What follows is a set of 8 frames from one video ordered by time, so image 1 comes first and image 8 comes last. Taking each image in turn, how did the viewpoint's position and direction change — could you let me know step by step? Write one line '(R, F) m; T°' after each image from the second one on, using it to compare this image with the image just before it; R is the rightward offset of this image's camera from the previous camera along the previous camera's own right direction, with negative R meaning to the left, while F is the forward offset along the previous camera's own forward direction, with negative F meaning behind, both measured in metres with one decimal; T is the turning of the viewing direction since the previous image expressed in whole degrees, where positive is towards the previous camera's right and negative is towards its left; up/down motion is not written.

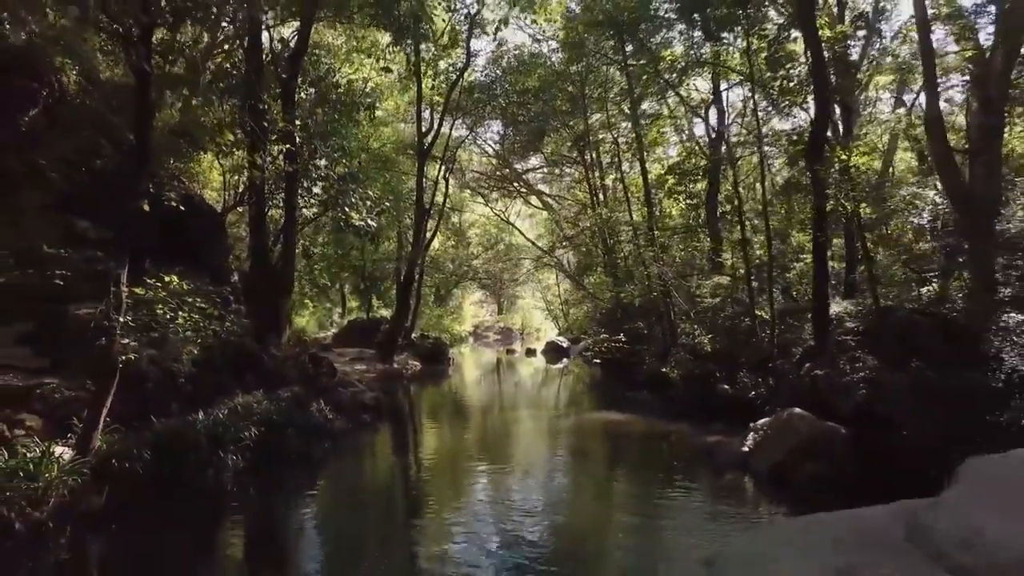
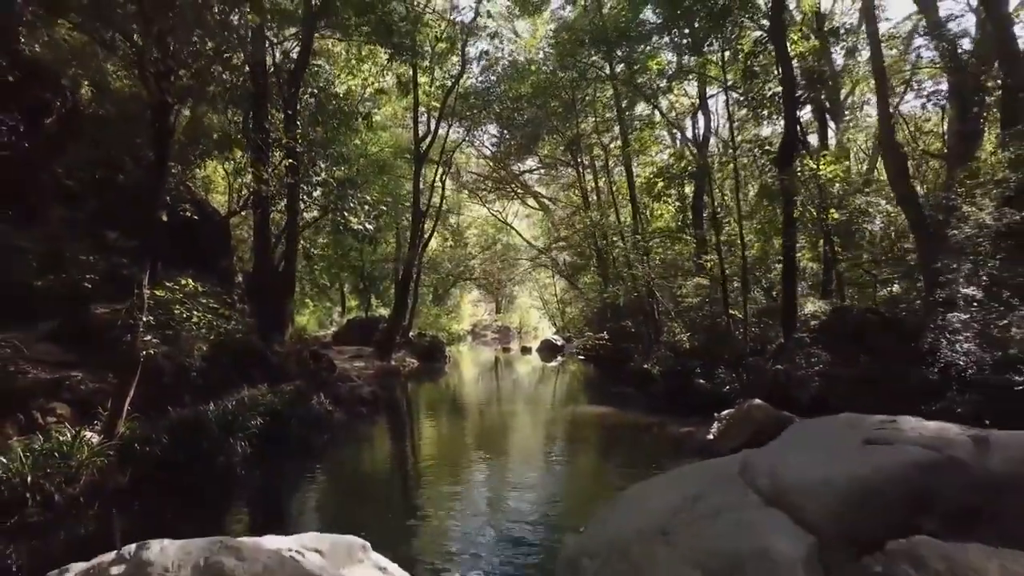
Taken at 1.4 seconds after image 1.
(+0.2, -0.8) m; 0°
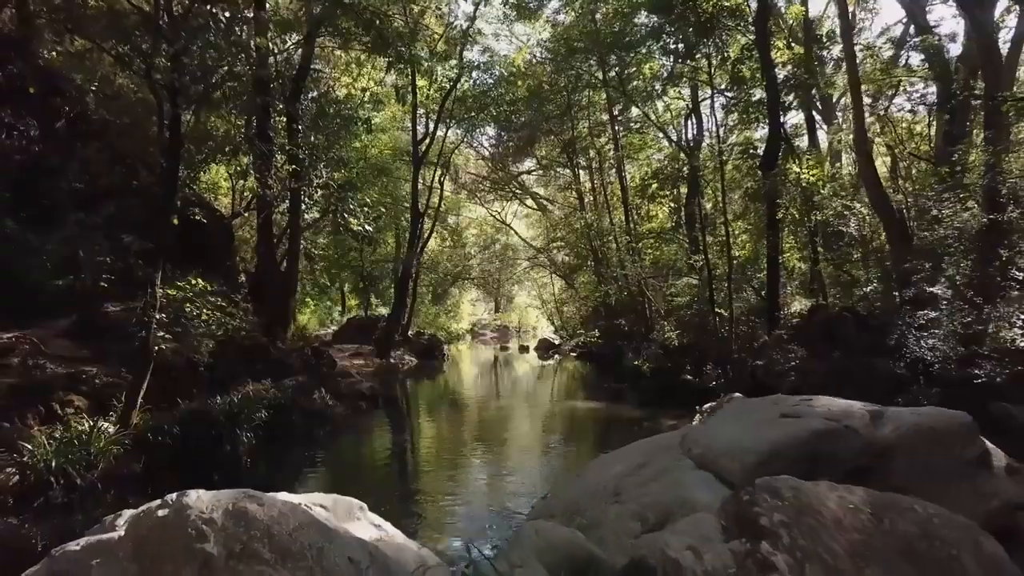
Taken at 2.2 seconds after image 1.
(+0.1, -0.5) m; 0°
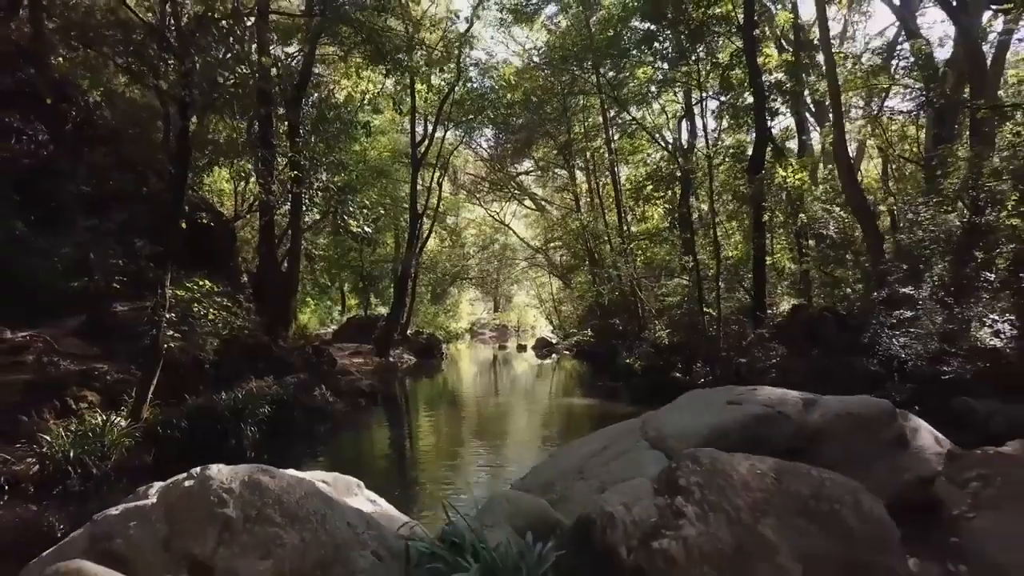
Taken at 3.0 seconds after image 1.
(+0.1, -0.5) m; 0°
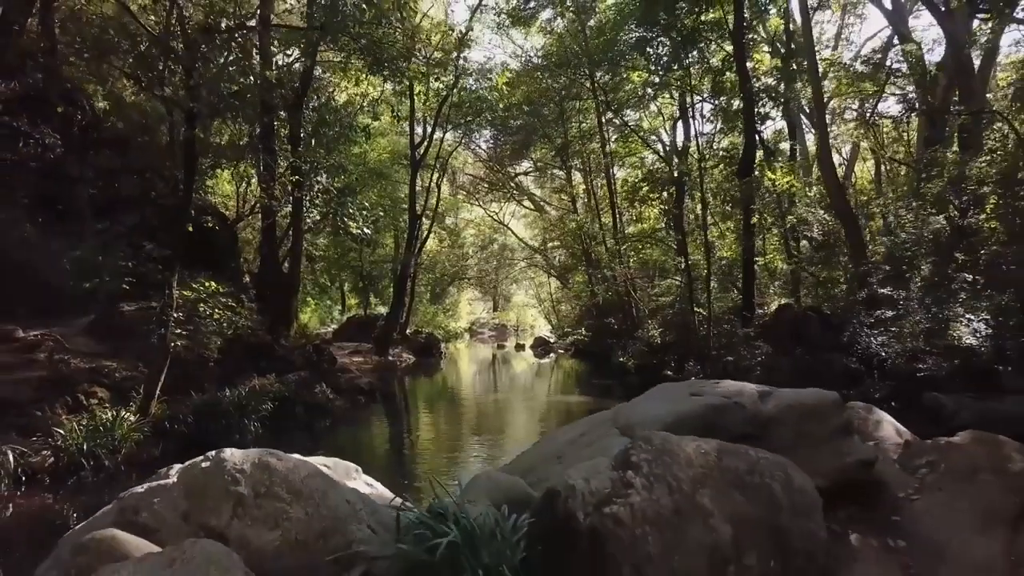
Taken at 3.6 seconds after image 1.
(+0.1, -0.4) m; 0°
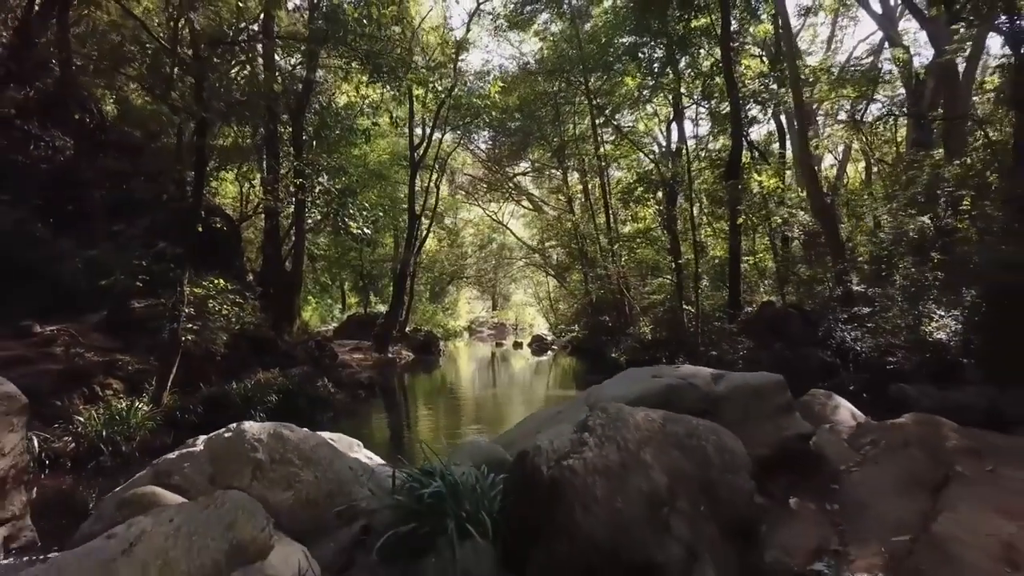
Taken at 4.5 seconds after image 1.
(+0.1, -0.5) m; 0°
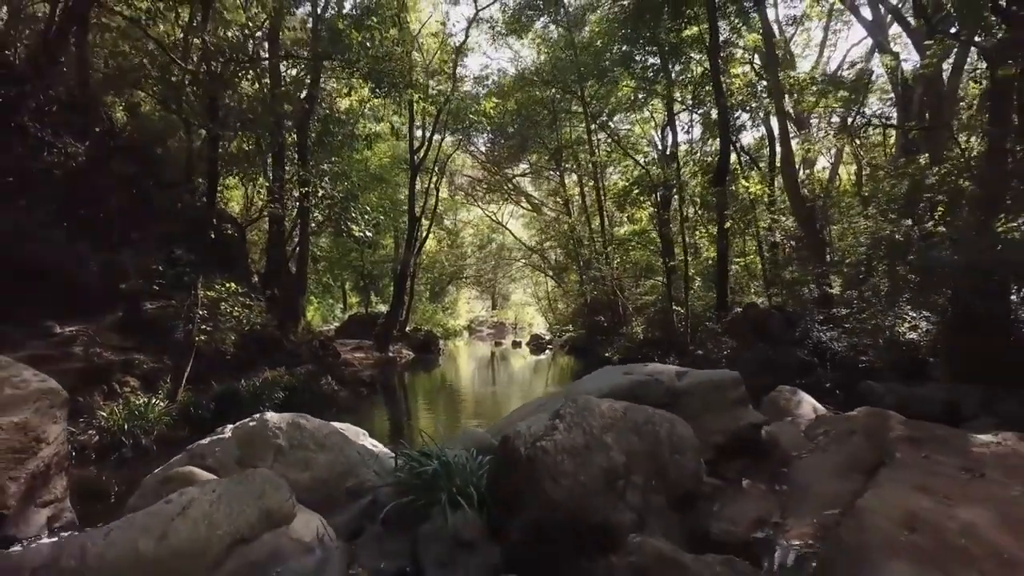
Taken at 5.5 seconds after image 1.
(+0.1, -0.6) m; 0°
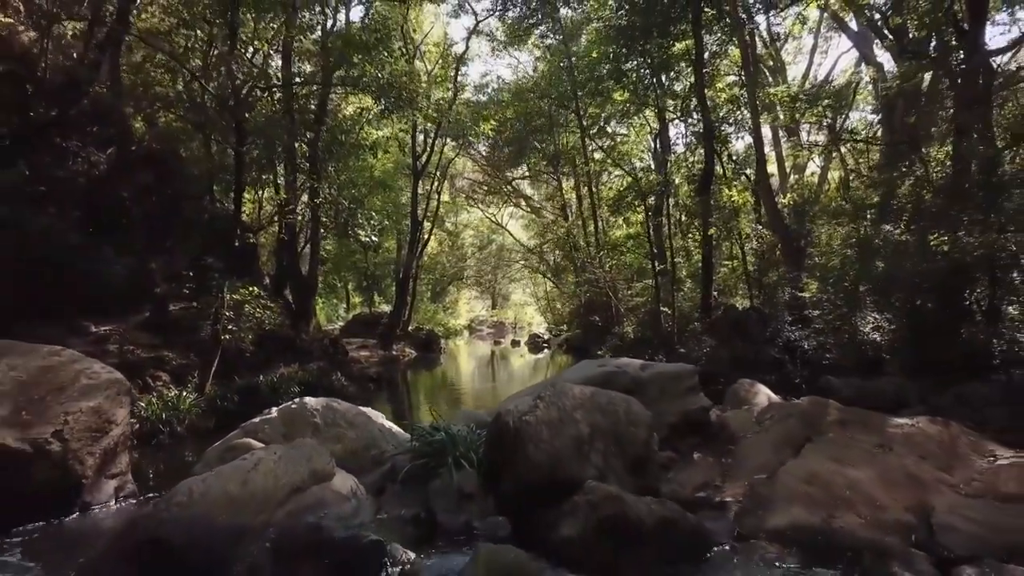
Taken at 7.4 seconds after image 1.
(+0.1, -1.1) m; 0°
